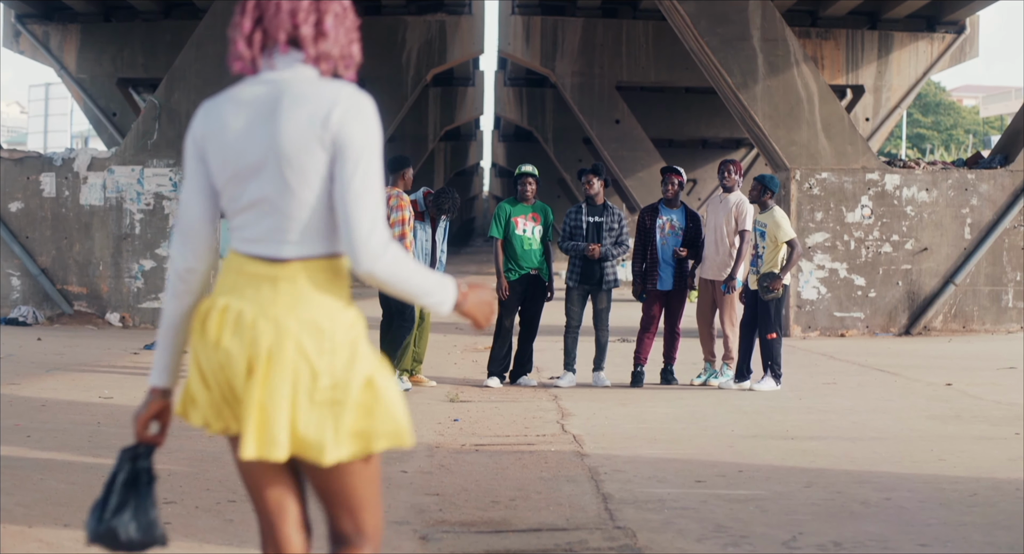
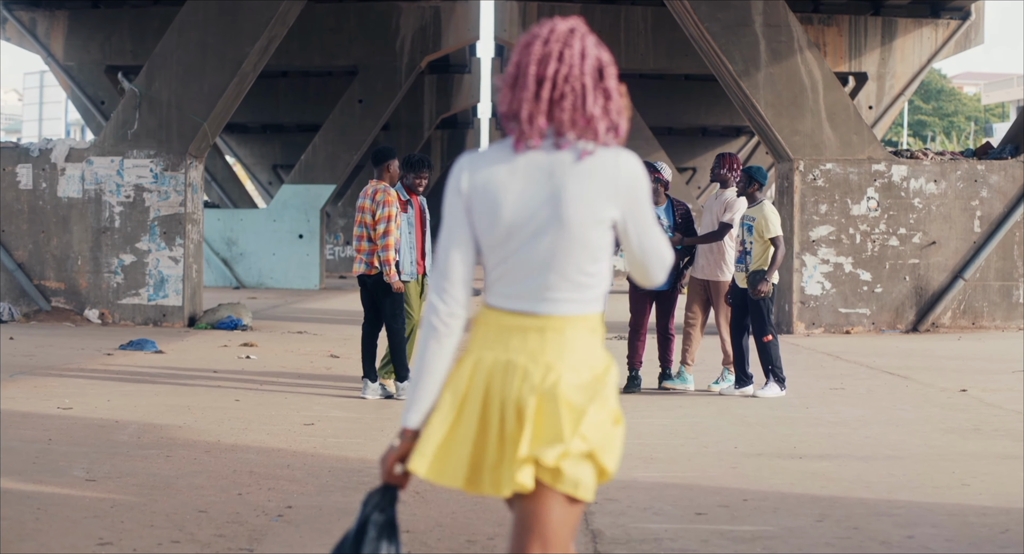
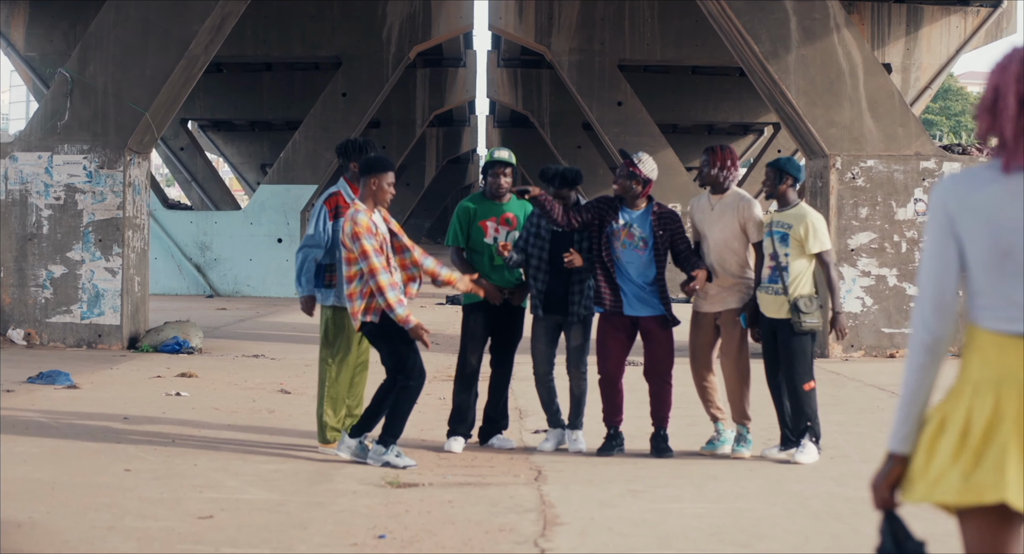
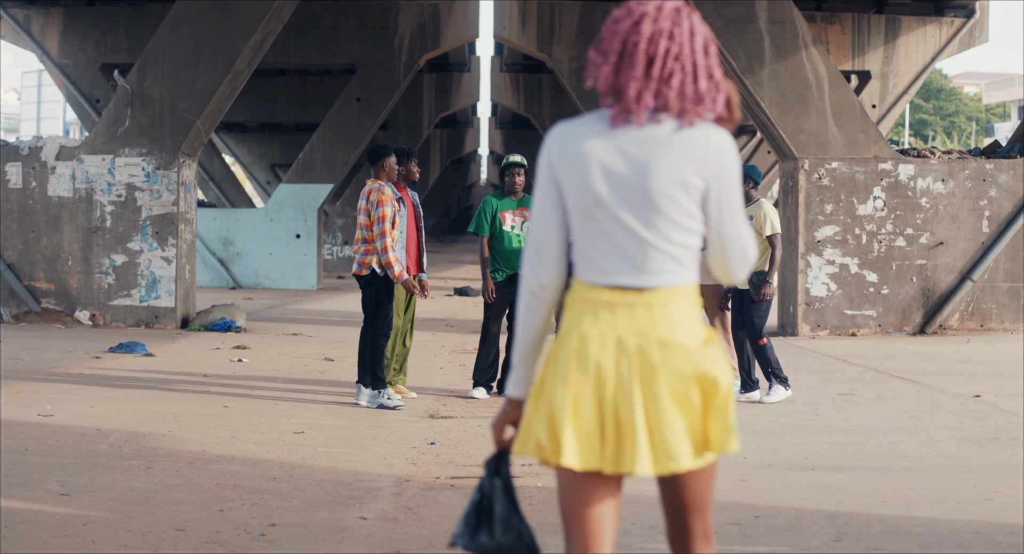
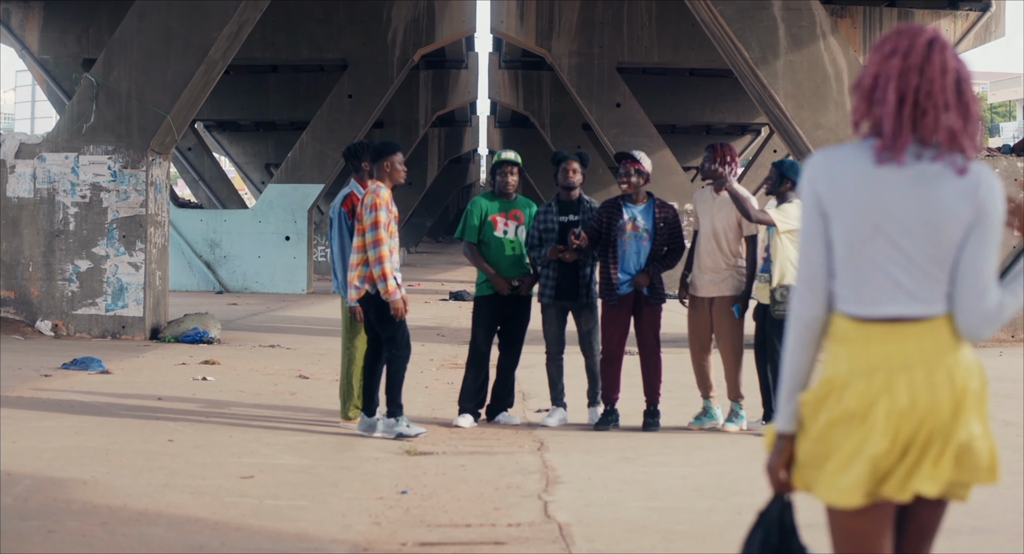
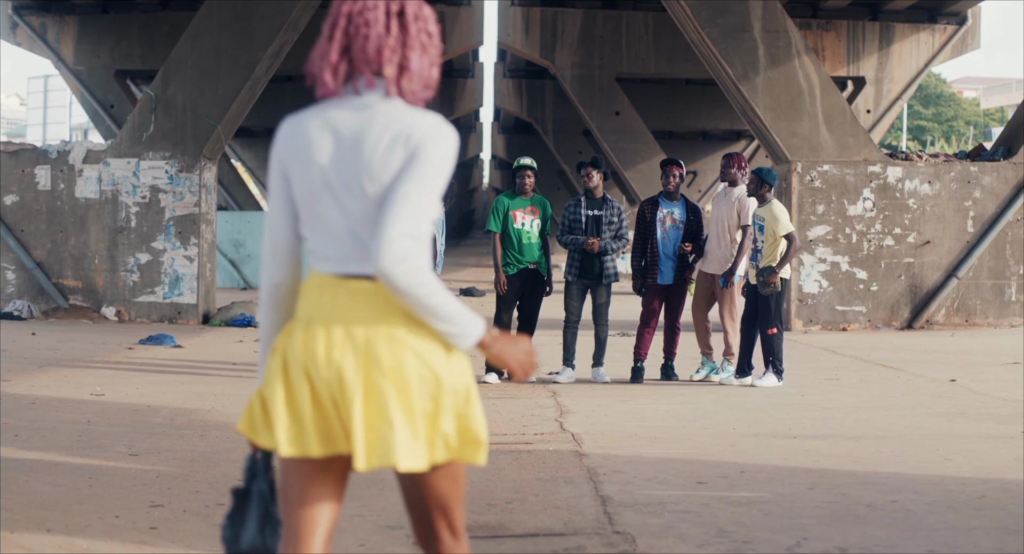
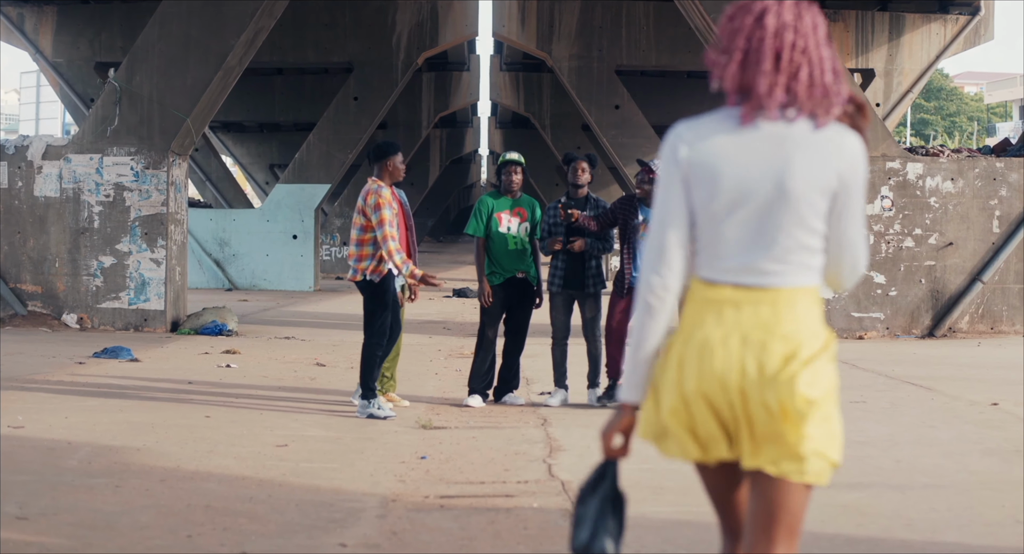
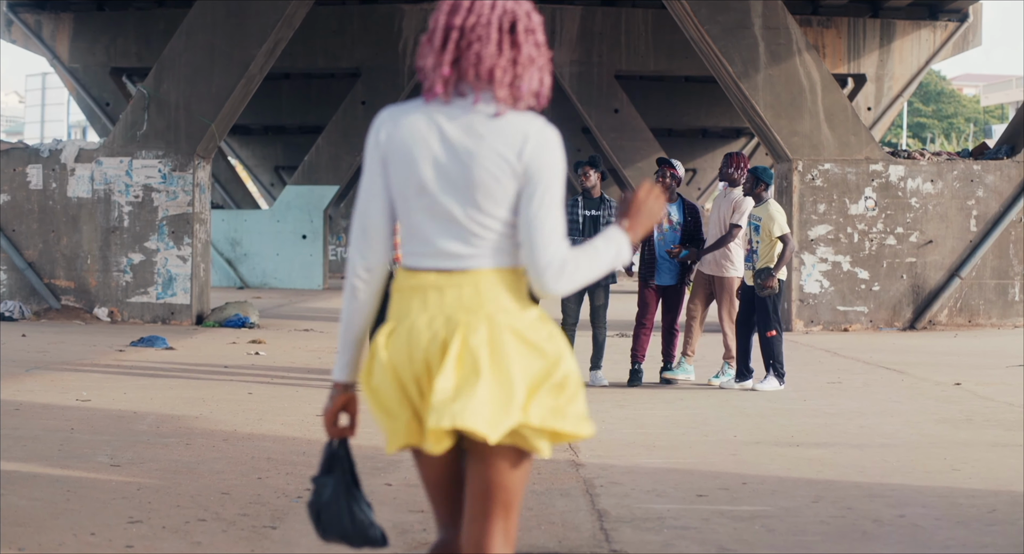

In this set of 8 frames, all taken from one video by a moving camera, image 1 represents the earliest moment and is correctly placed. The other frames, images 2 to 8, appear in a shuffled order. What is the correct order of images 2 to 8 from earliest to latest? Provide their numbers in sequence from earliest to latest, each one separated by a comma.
6, 8, 2, 4, 7, 5, 3
